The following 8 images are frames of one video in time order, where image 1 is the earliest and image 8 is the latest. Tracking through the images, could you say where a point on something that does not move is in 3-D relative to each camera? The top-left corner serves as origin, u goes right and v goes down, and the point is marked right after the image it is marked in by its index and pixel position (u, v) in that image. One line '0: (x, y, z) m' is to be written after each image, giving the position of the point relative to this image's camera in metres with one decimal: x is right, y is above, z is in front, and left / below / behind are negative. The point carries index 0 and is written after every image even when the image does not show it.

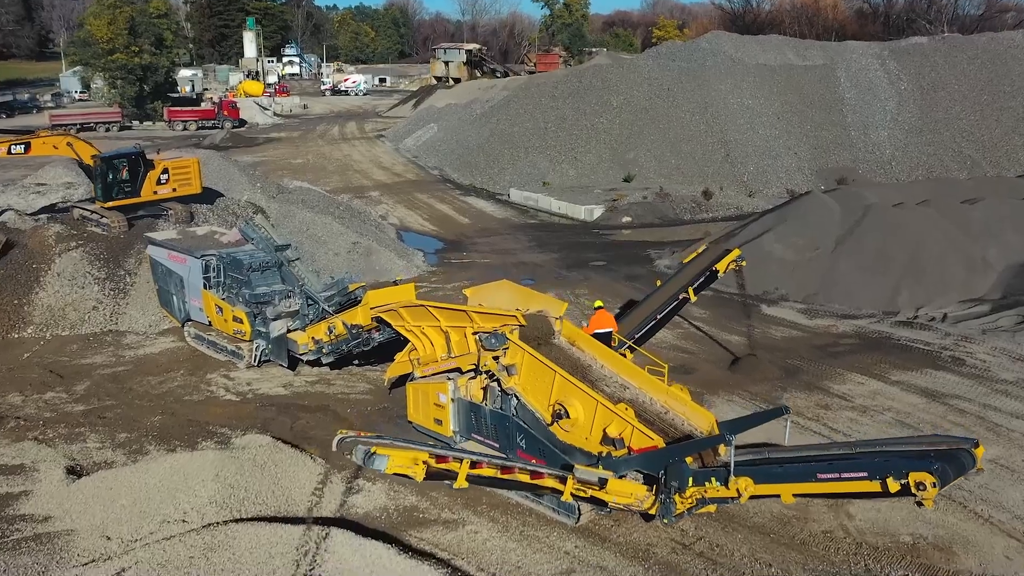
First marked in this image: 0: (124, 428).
0: (-4.1, -1.5, +10.9) m
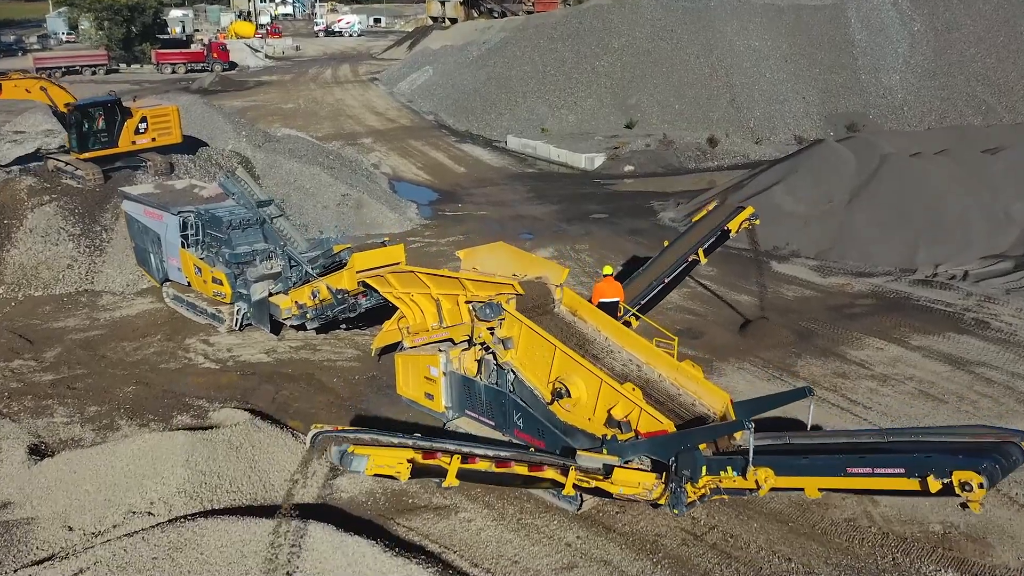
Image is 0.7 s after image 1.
0: (-4.1, -1.1, +10.2) m
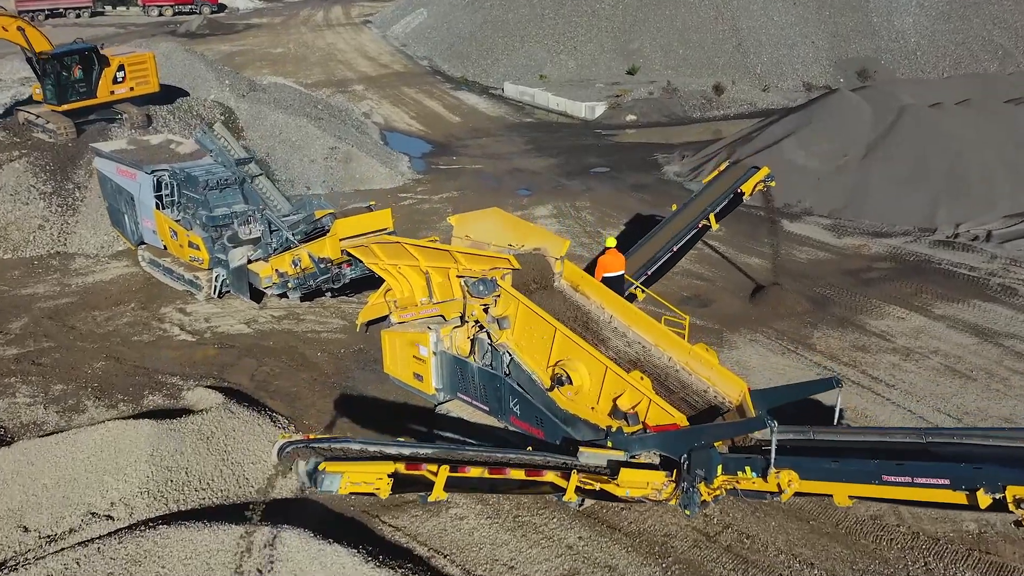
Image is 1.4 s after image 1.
0: (-4.1, -0.8, +9.6) m
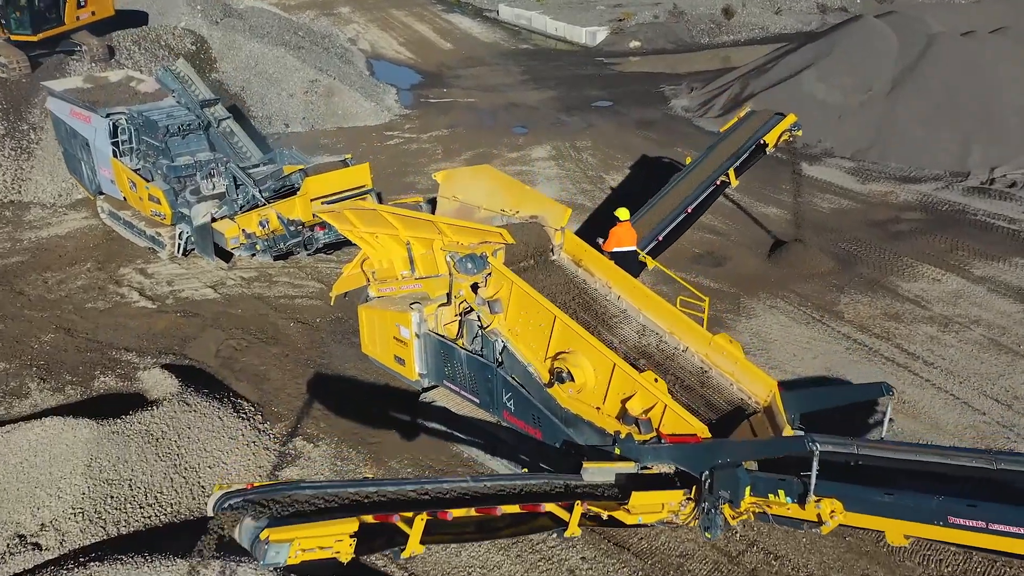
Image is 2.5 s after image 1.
0: (-4.2, -0.6, +8.6) m
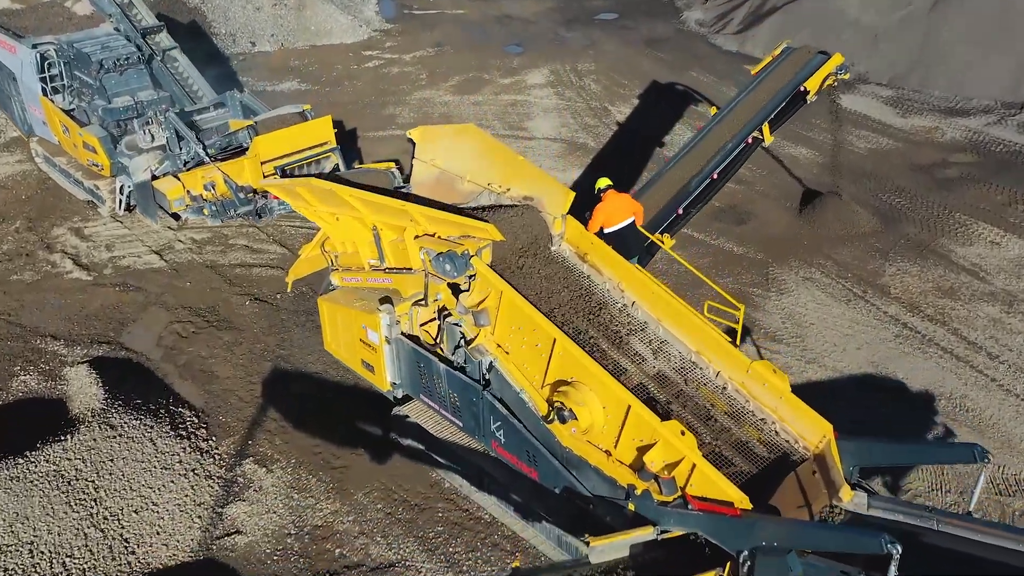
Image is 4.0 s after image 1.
0: (-4.3, -0.4, +7.3) m
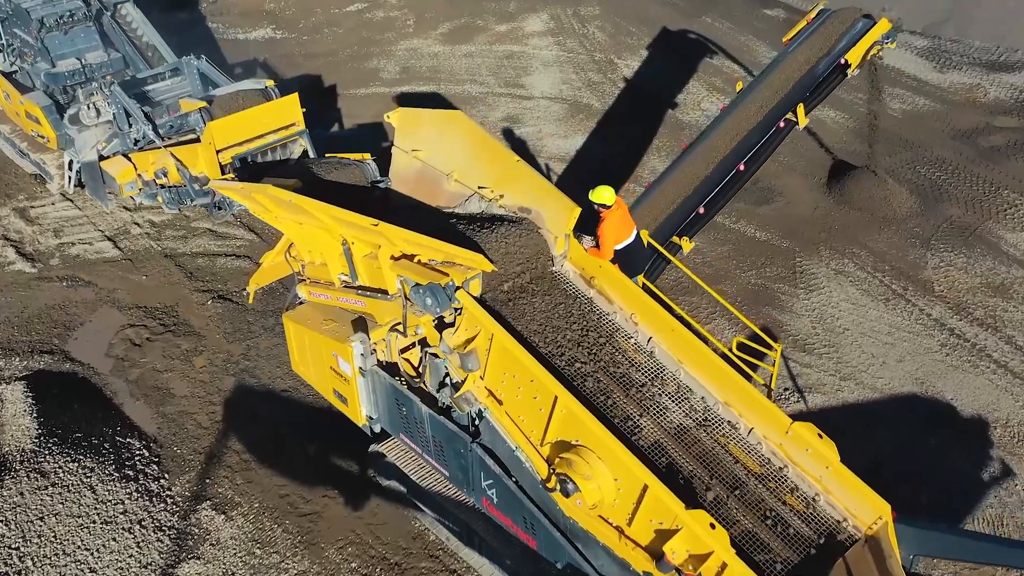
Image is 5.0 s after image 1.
0: (-4.3, -0.4, +6.5) m
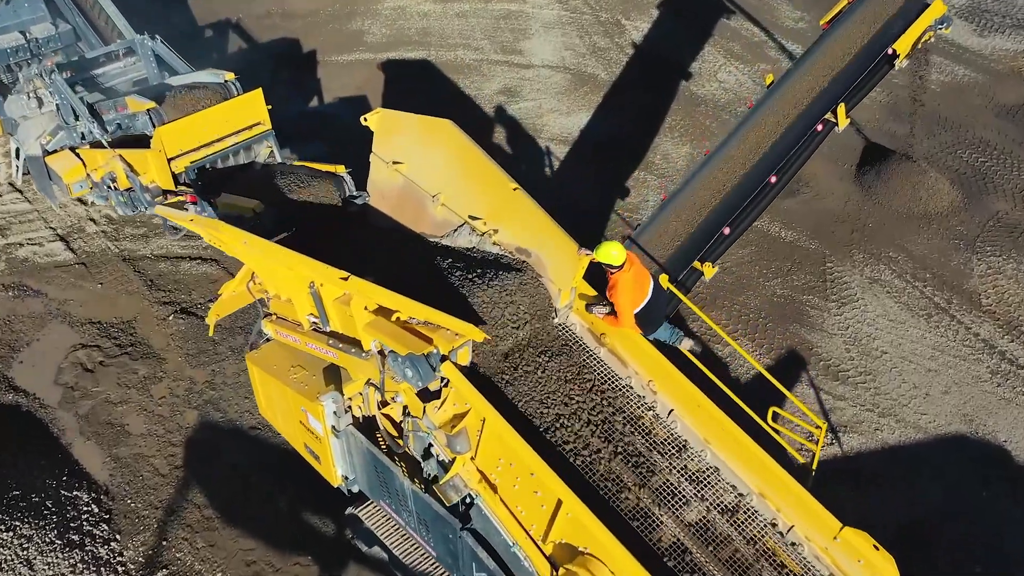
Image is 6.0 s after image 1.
0: (-4.3, -0.5, +5.8) m
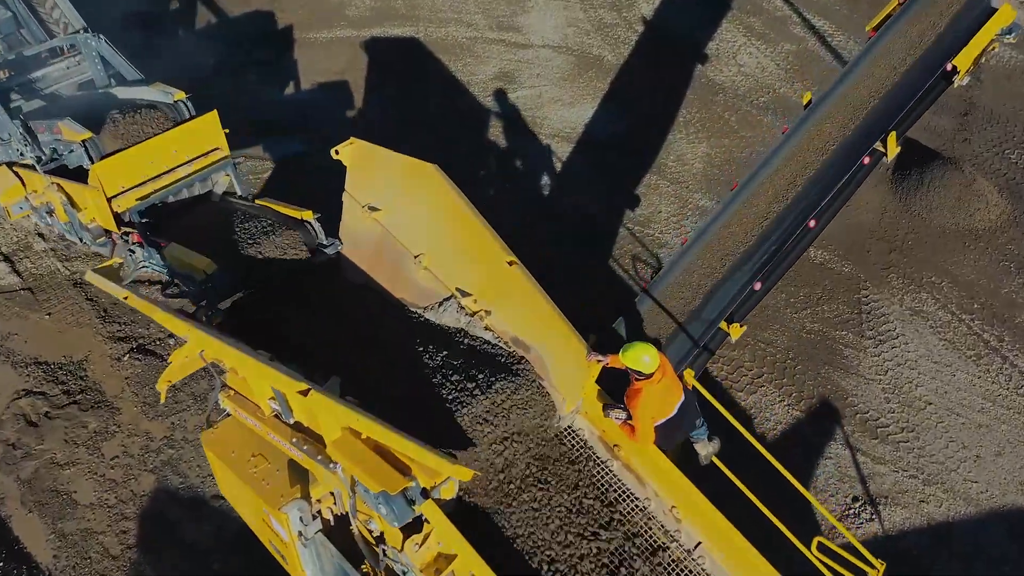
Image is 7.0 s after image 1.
0: (-4.3, -0.8, +5.1) m
